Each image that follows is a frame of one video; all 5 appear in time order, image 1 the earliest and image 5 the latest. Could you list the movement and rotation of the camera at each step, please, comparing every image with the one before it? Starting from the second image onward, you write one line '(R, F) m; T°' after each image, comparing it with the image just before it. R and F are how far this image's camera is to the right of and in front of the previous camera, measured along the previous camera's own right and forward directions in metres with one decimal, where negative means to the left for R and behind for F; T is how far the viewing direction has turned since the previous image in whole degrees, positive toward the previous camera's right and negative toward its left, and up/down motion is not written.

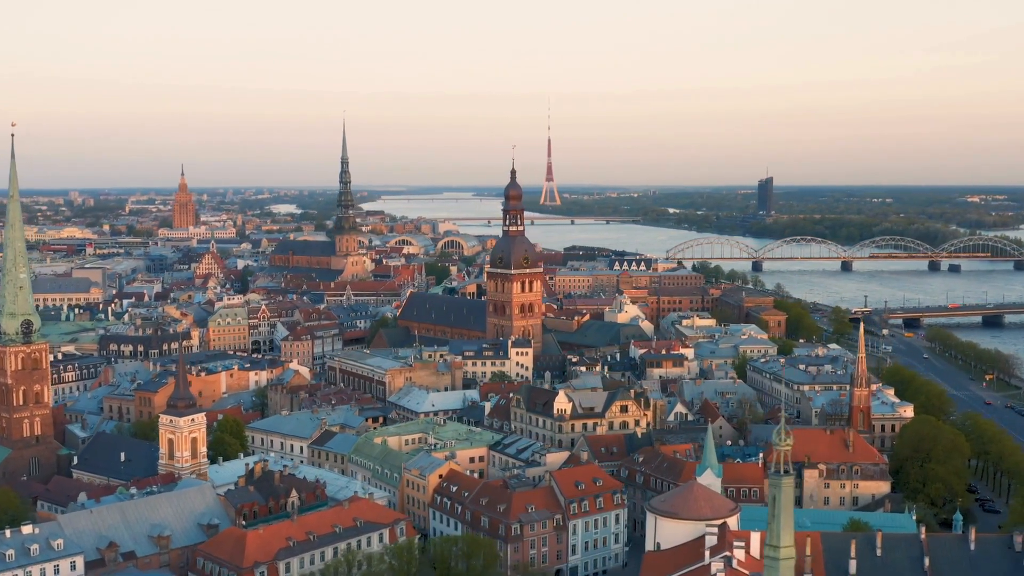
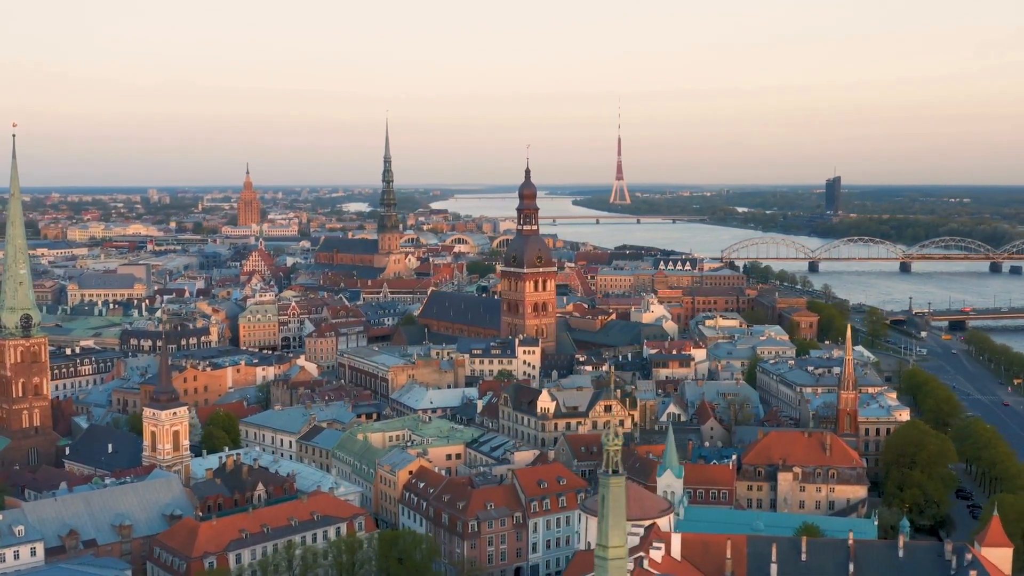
(+3.6, -0.2) m; -4°
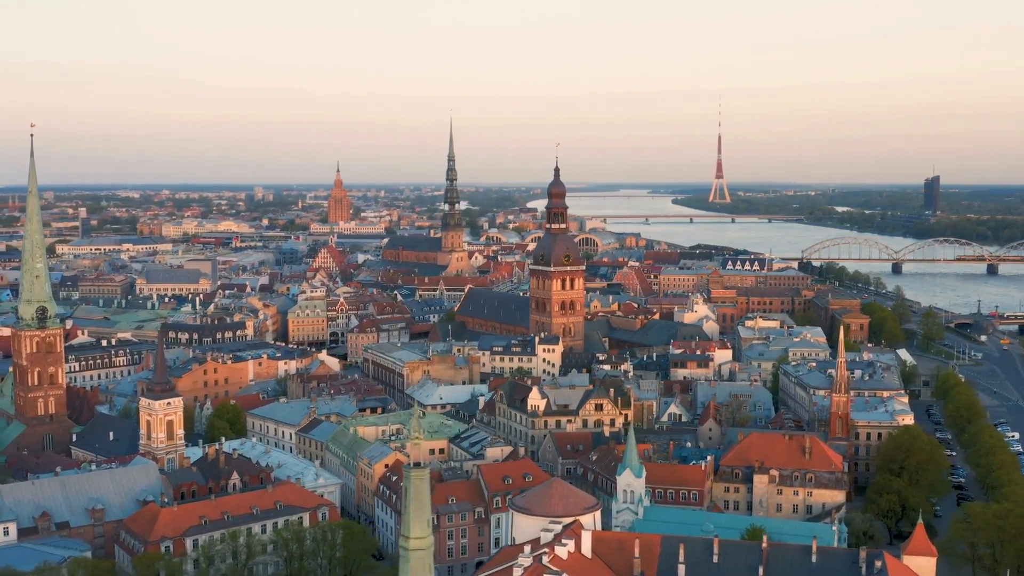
(+4.5, -0.2) m; -6°
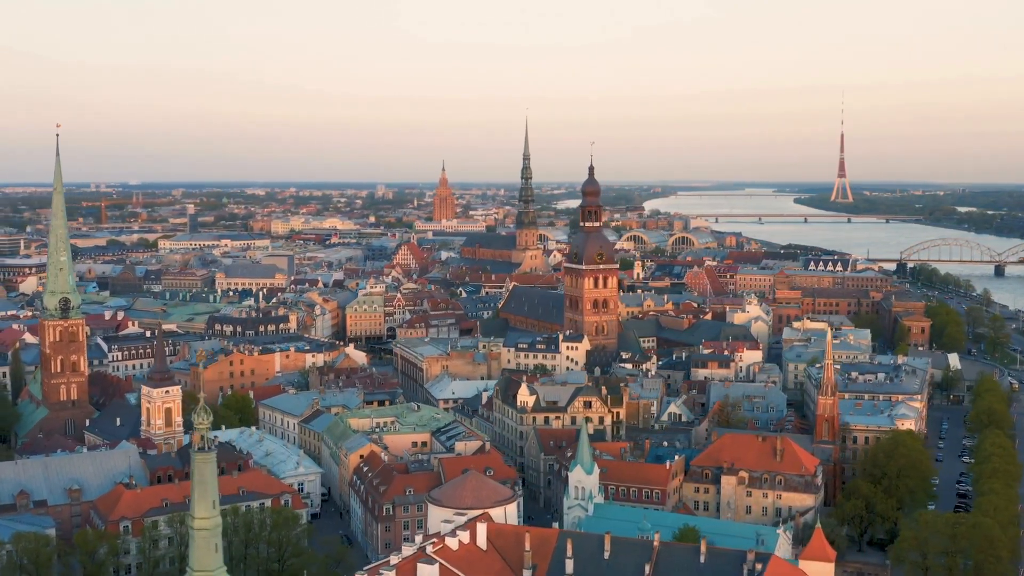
(+5.4, -0.2) m; -7°
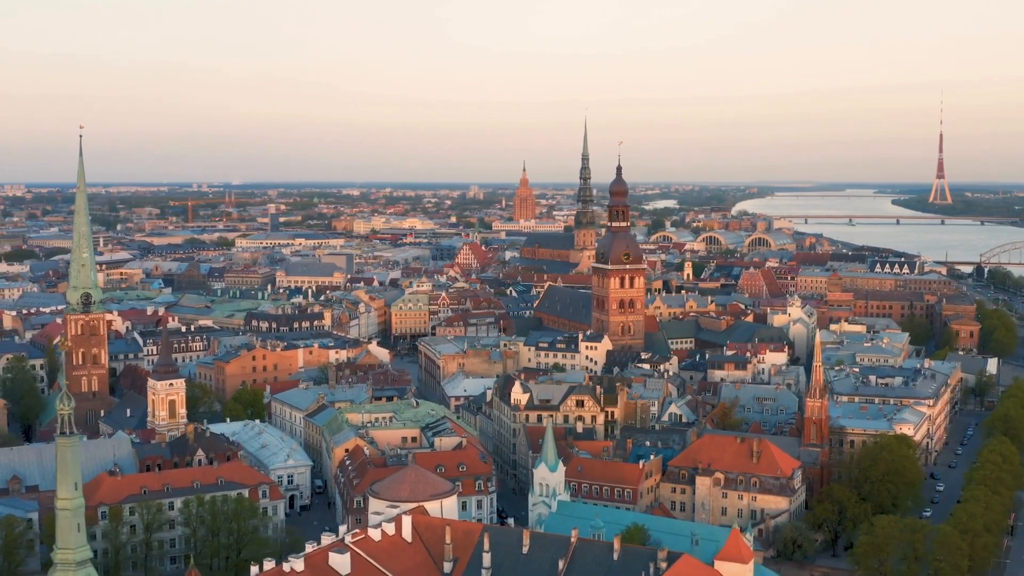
(+4.2, -0.2) m; -5°
